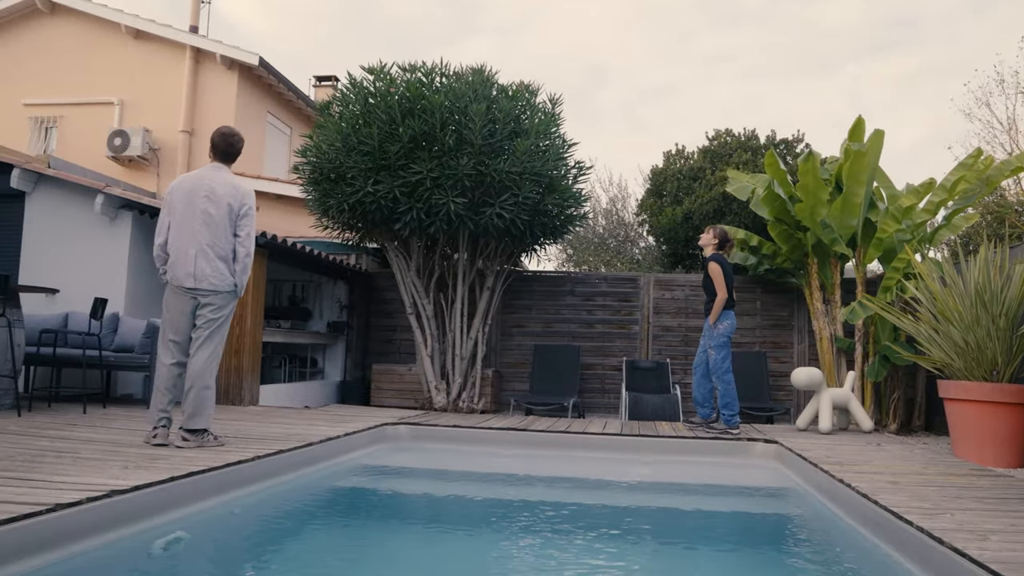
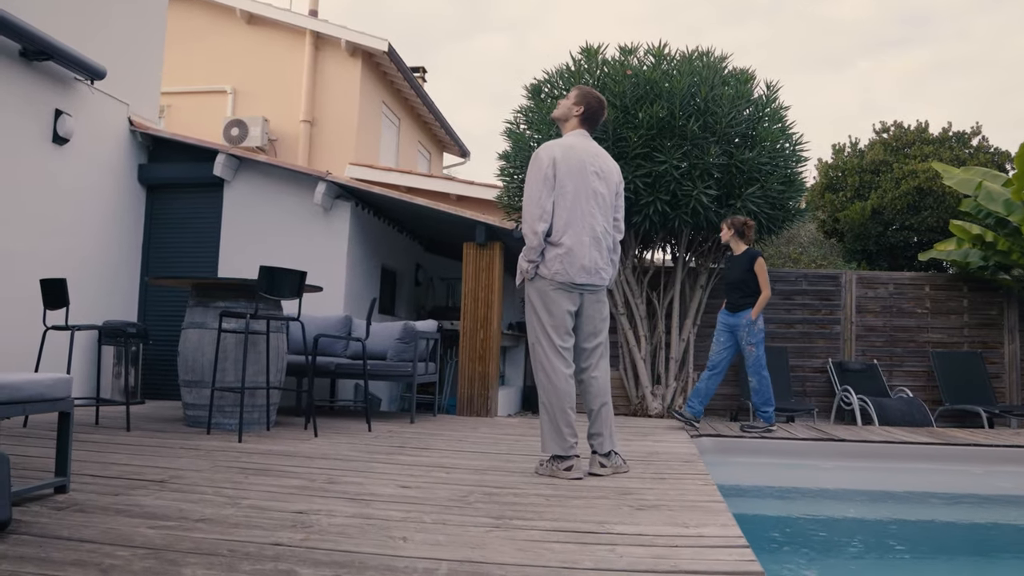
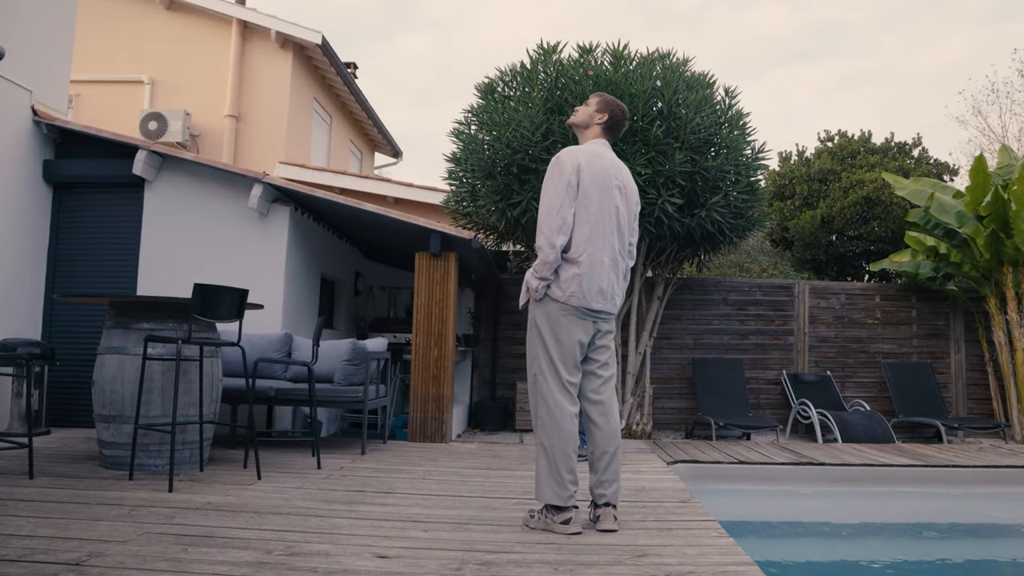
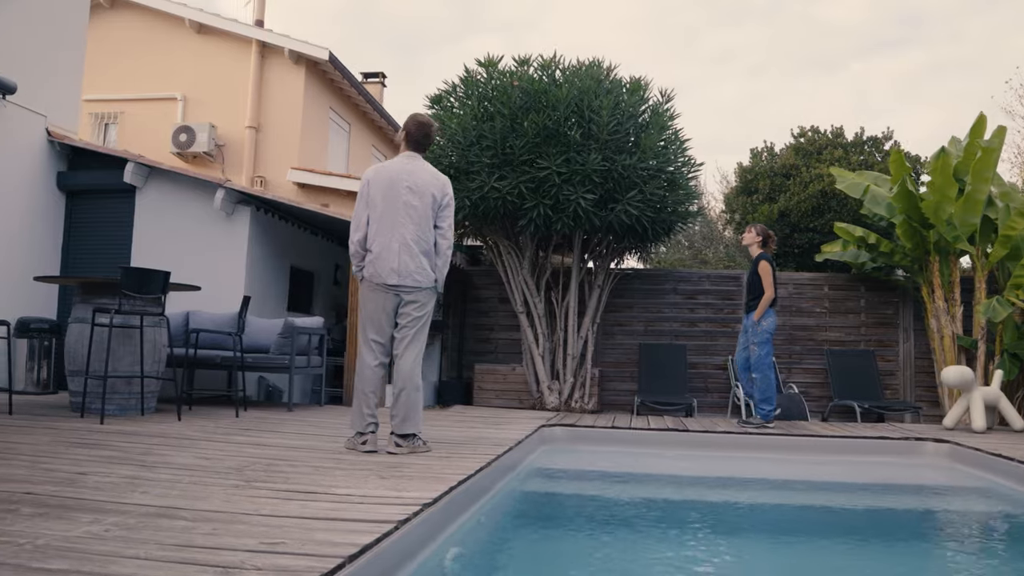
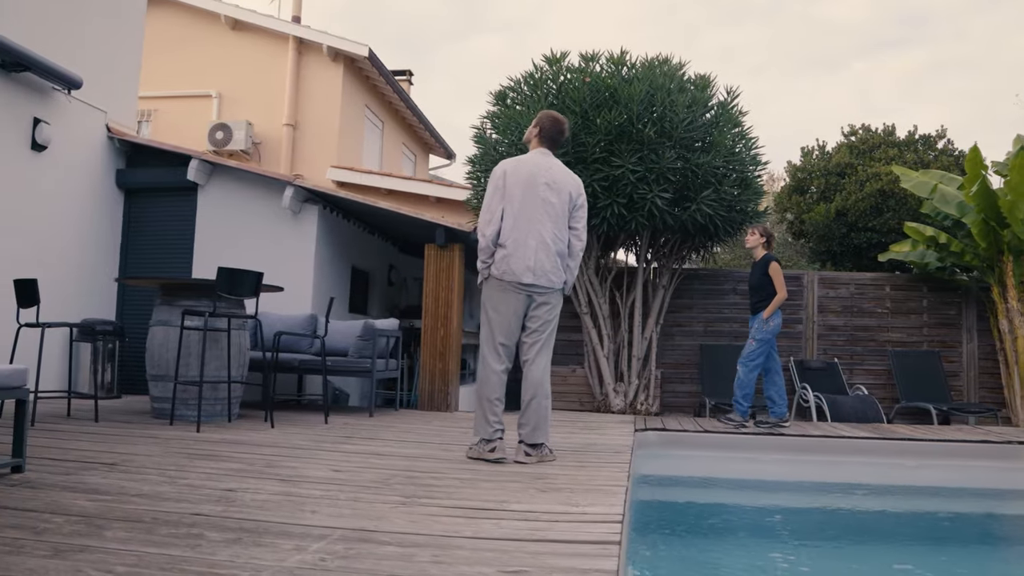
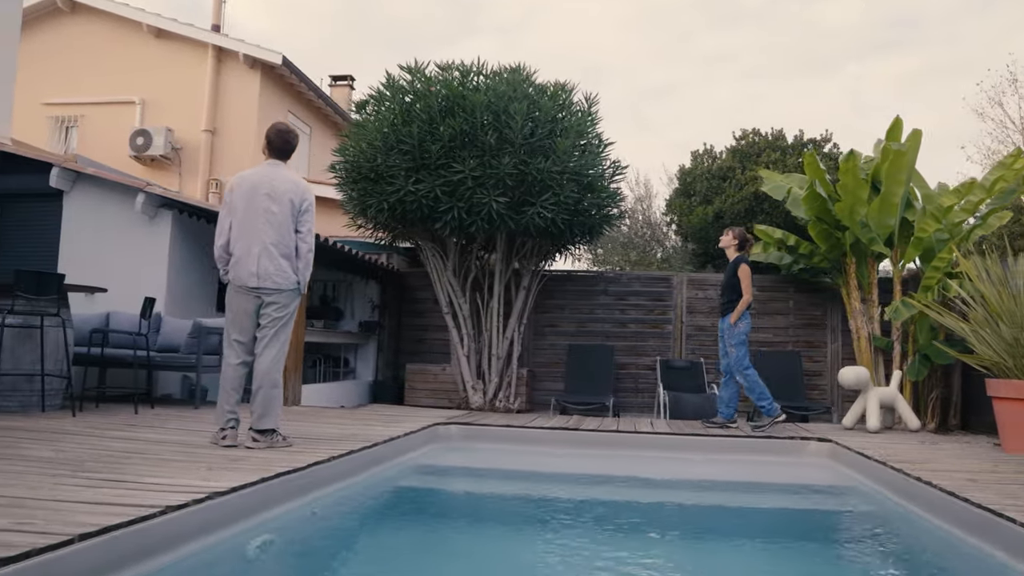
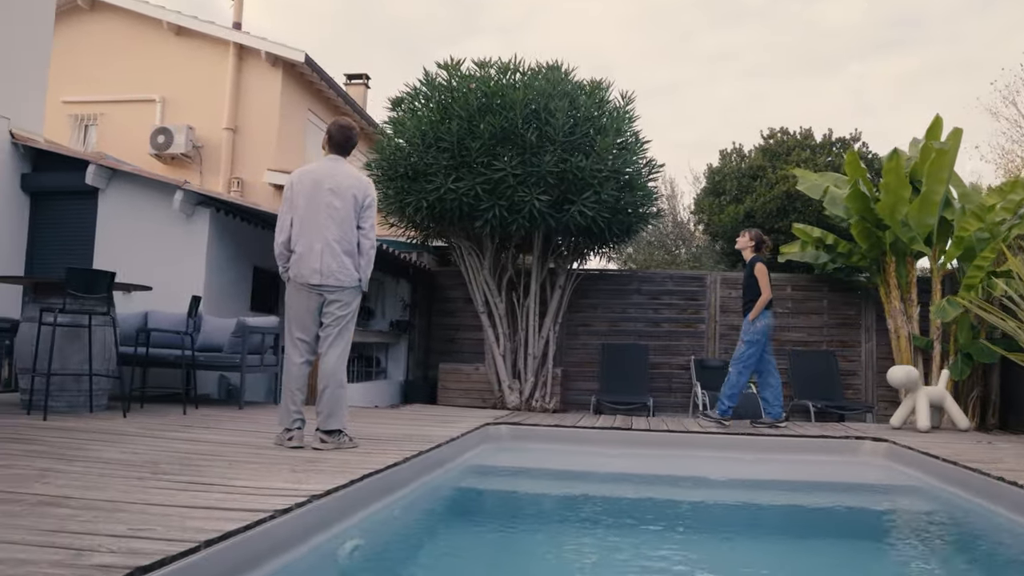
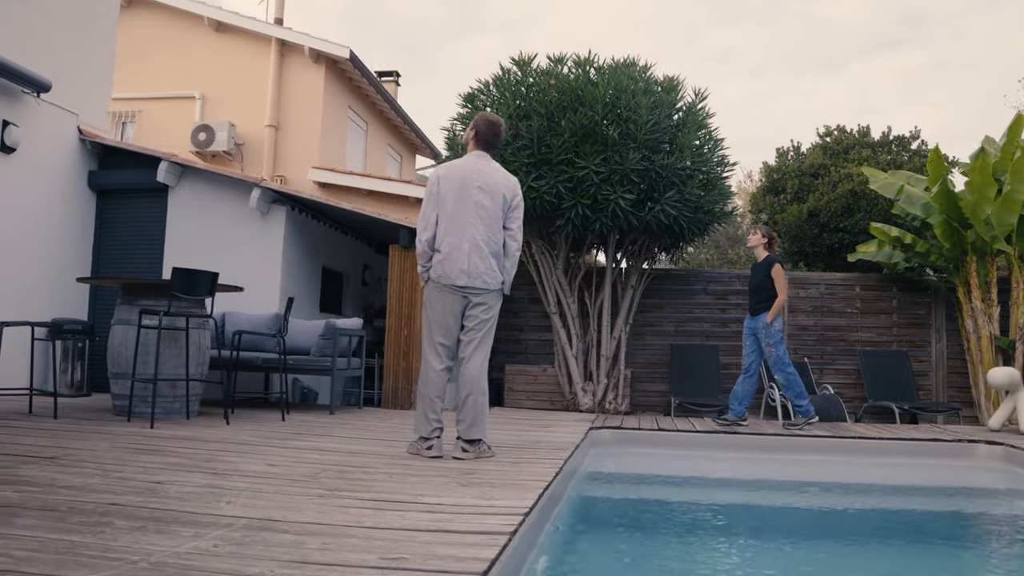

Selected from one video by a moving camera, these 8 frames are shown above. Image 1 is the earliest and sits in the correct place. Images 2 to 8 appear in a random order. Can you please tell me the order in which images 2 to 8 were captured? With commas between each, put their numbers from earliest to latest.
6, 7, 4, 8, 5, 2, 3
